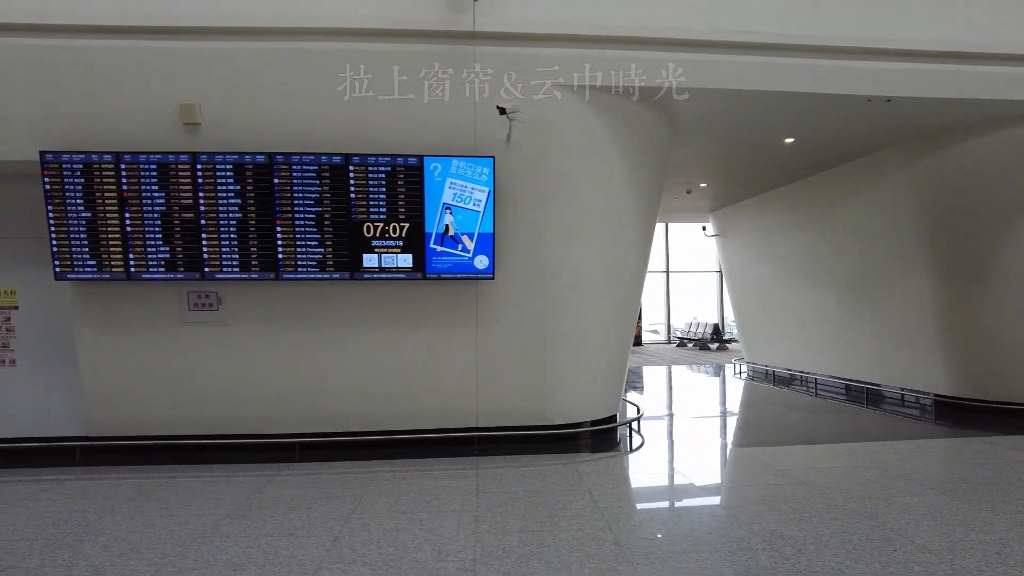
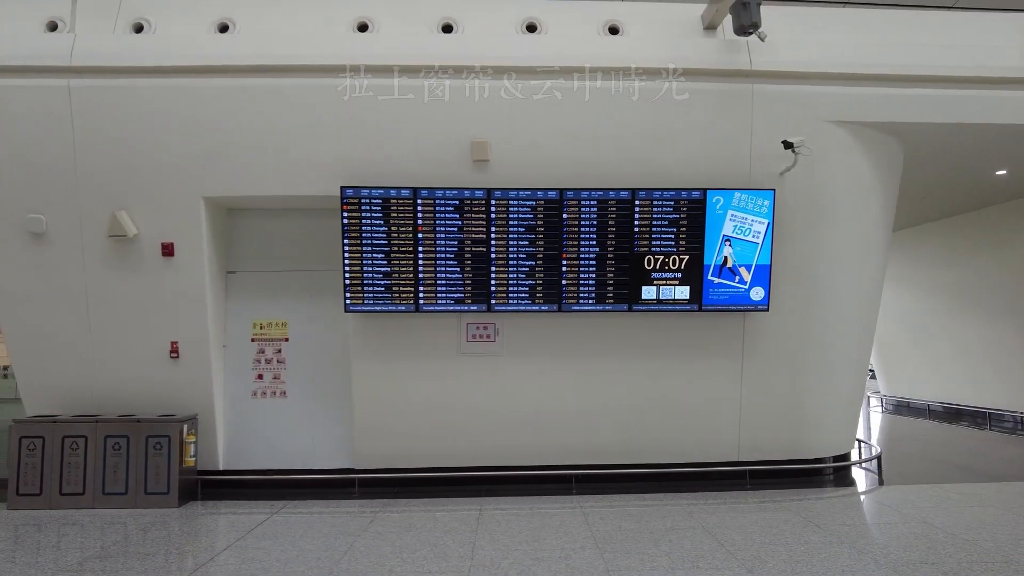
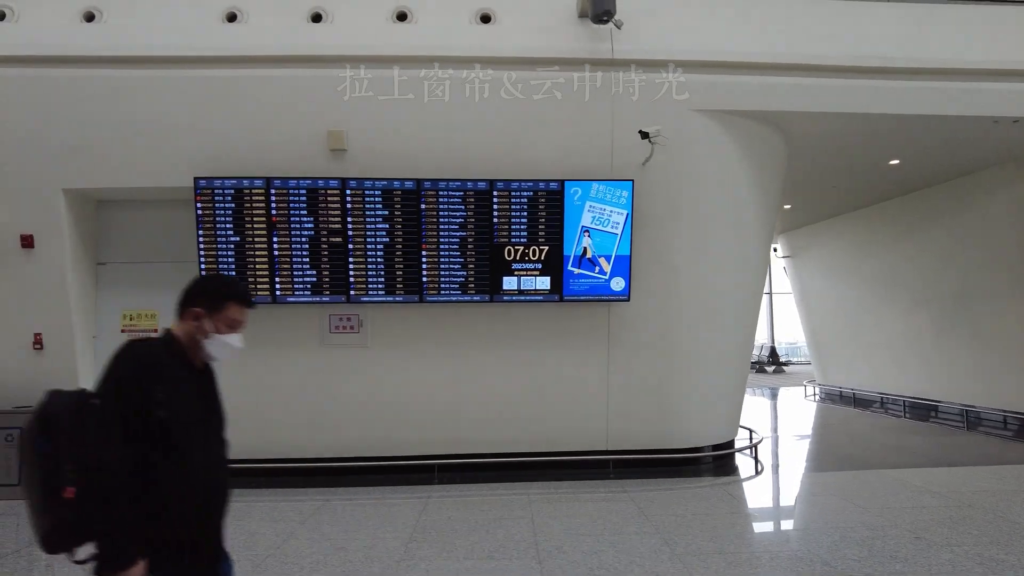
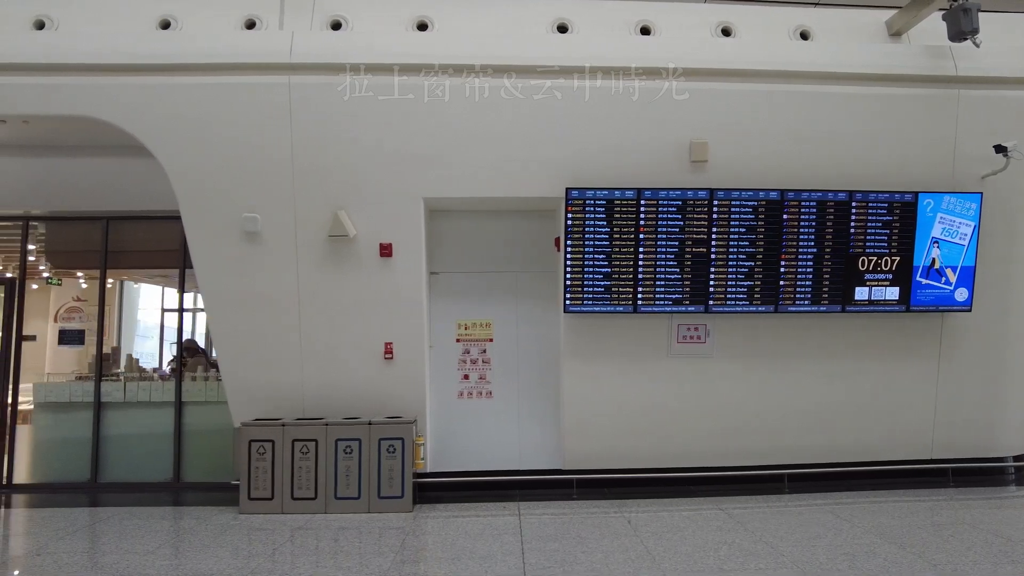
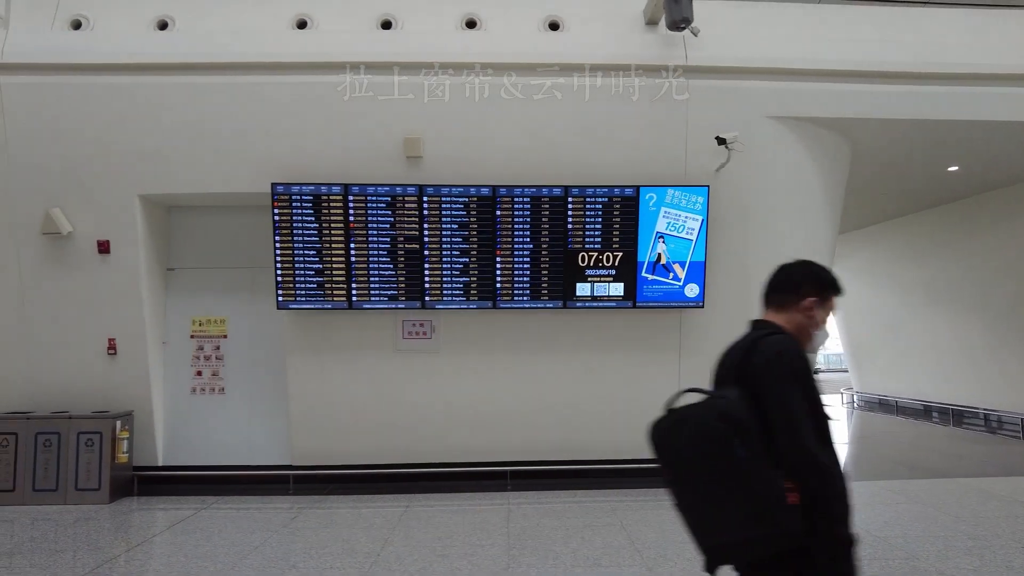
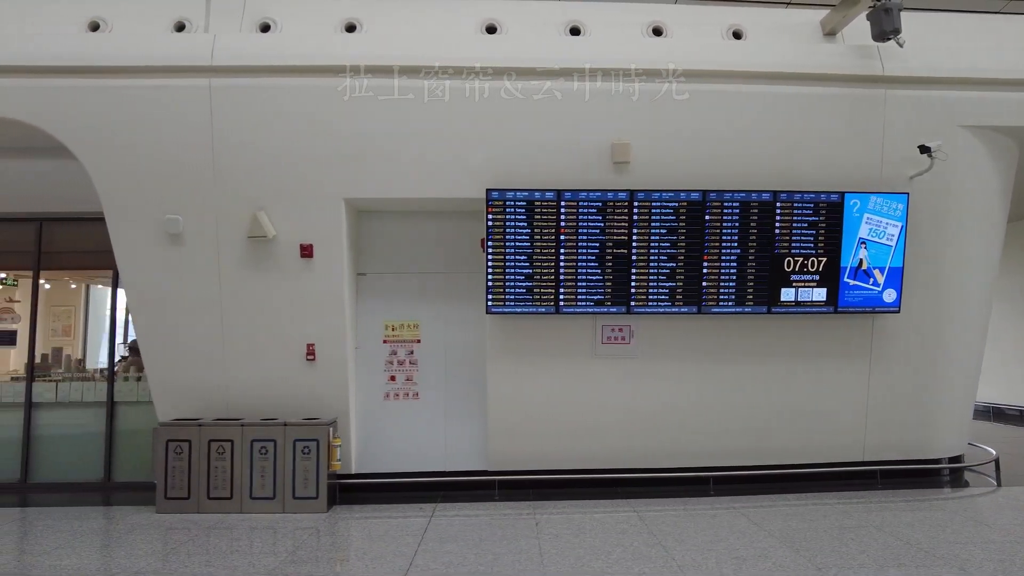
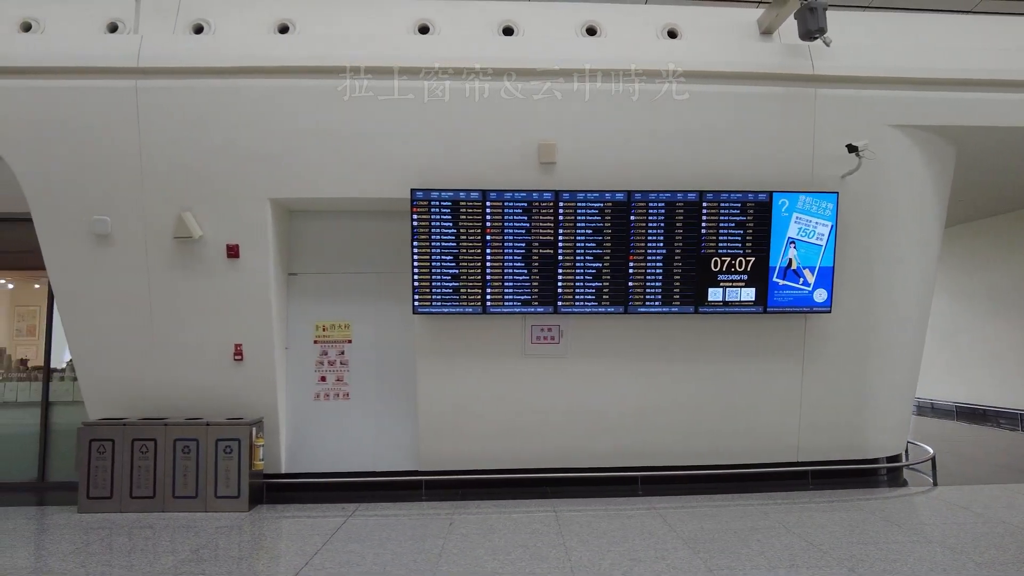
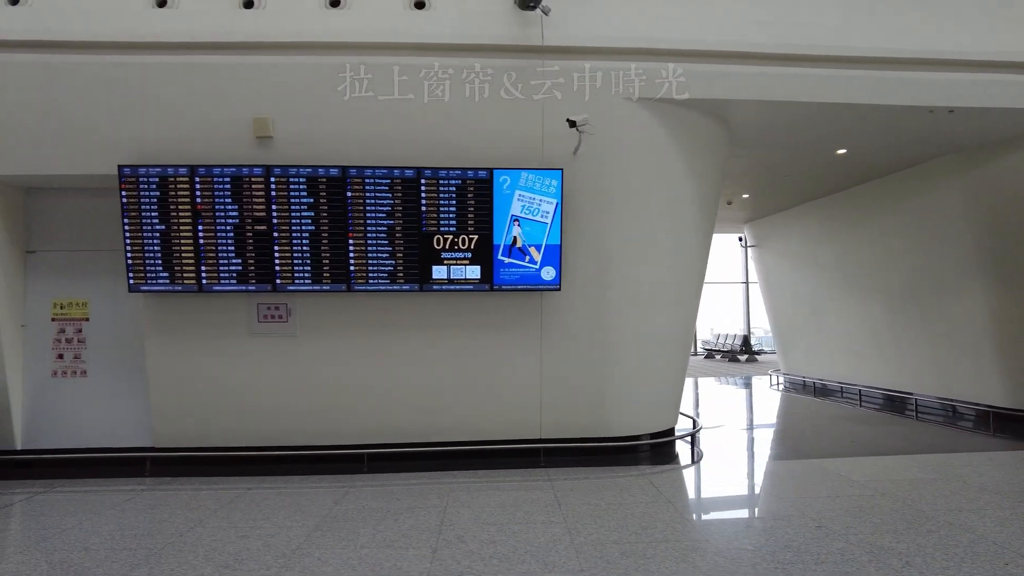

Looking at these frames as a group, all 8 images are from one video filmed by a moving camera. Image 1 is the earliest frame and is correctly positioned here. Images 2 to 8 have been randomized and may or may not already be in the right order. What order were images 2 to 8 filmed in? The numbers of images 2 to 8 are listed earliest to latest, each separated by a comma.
8, 3, 5, 2, 7, 6, 4
